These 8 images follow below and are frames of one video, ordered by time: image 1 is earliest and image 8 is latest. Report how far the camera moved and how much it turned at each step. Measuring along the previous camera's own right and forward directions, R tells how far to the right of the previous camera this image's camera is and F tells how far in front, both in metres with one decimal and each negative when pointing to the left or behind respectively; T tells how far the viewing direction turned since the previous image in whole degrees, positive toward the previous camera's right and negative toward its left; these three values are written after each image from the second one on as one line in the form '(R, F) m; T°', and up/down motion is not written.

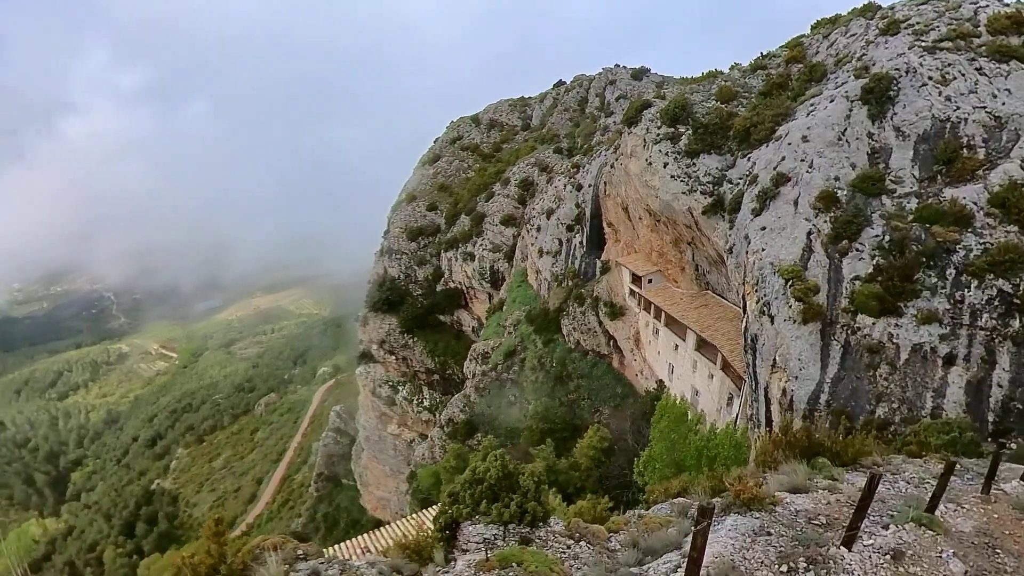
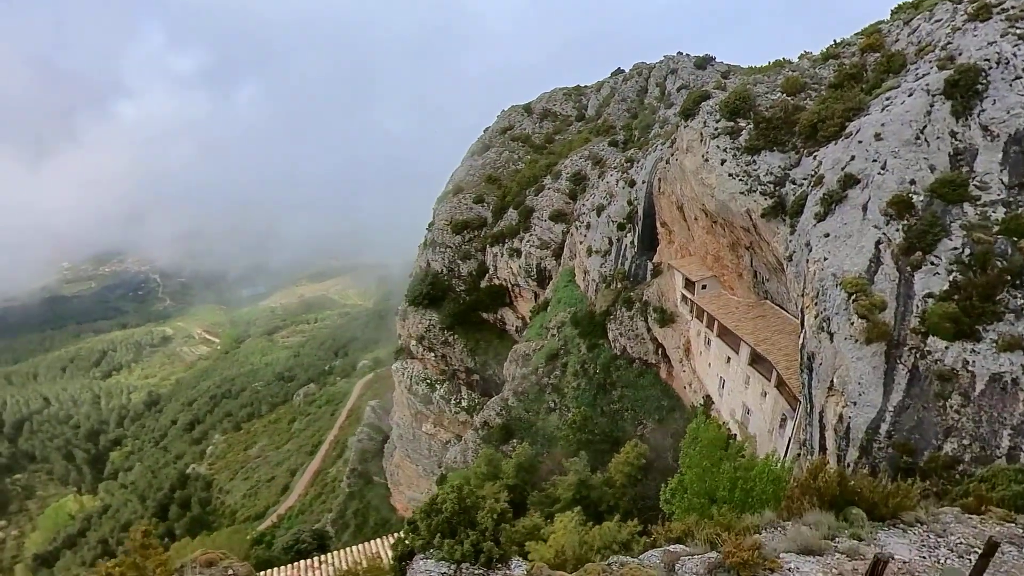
(-3.1, +0.2) m; -1°
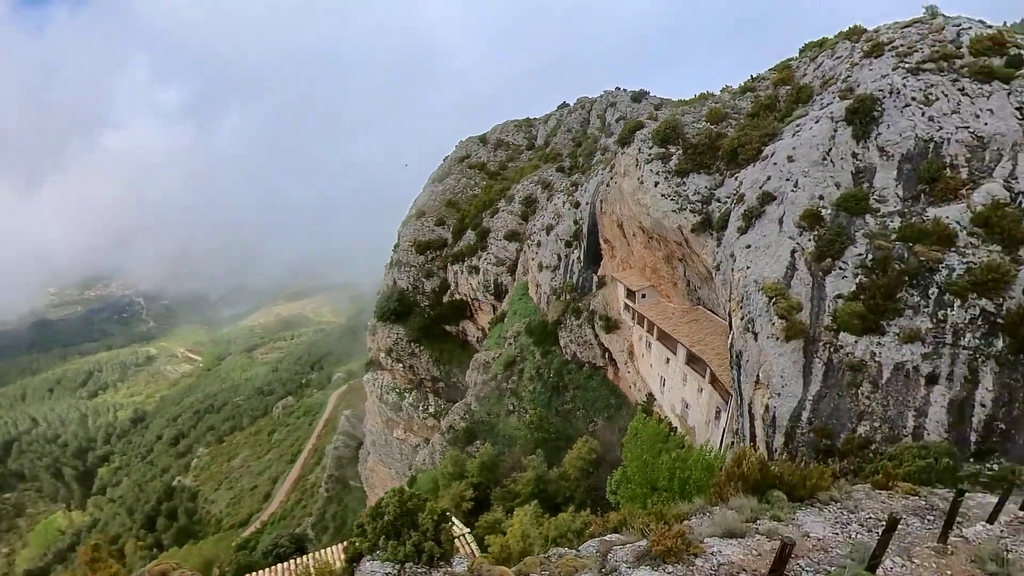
(+3.2, -1.0) m; +1°
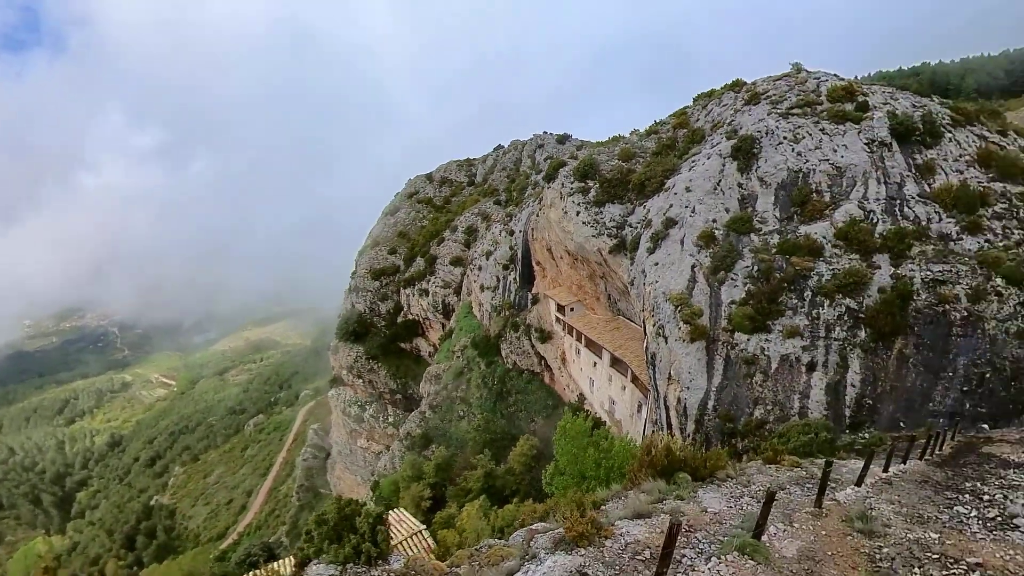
(+4.7, -1.7) m; +1°
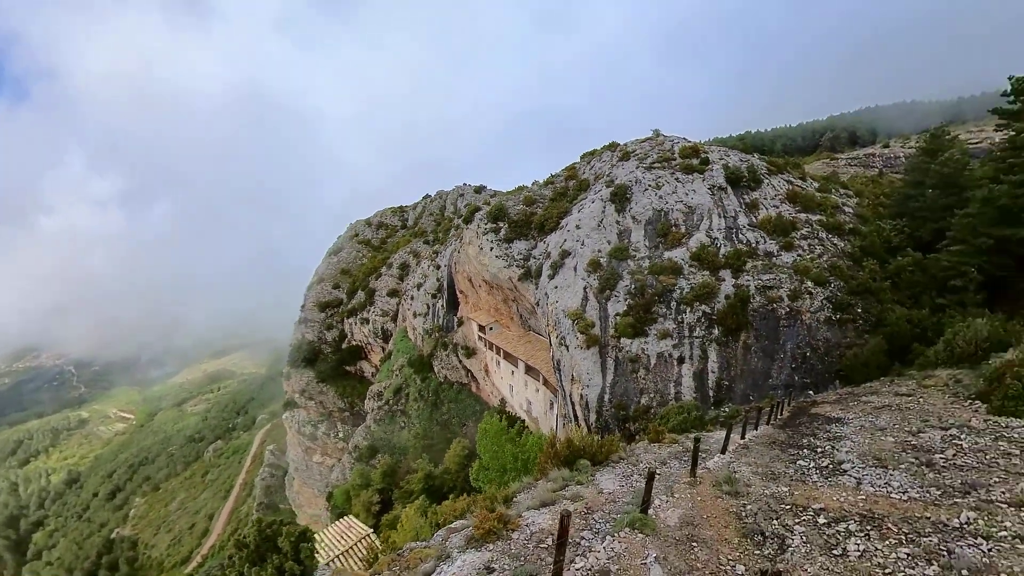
(+7.0, -3.0) m; +2°
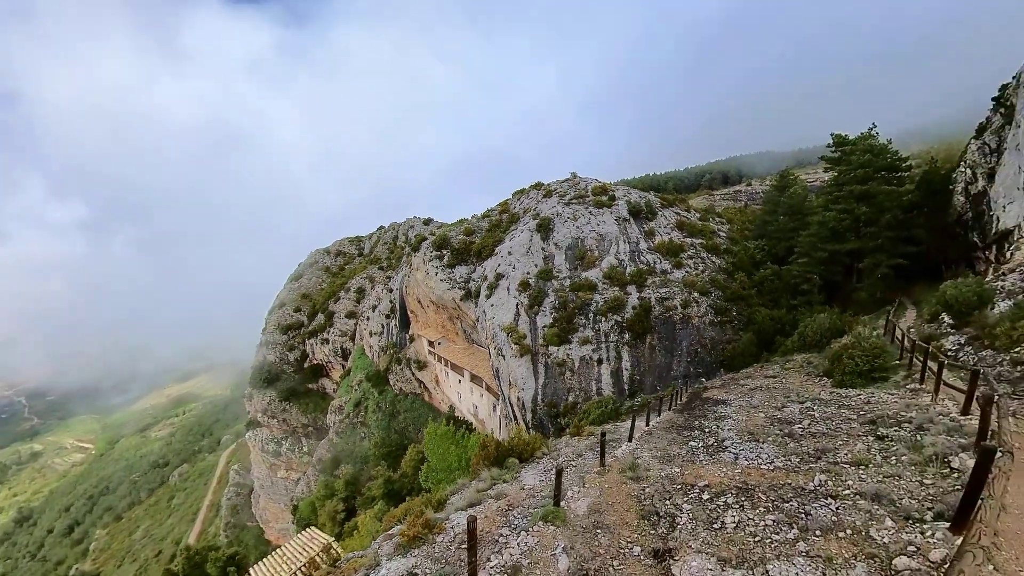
(+6.0, -3.2) m; +3°
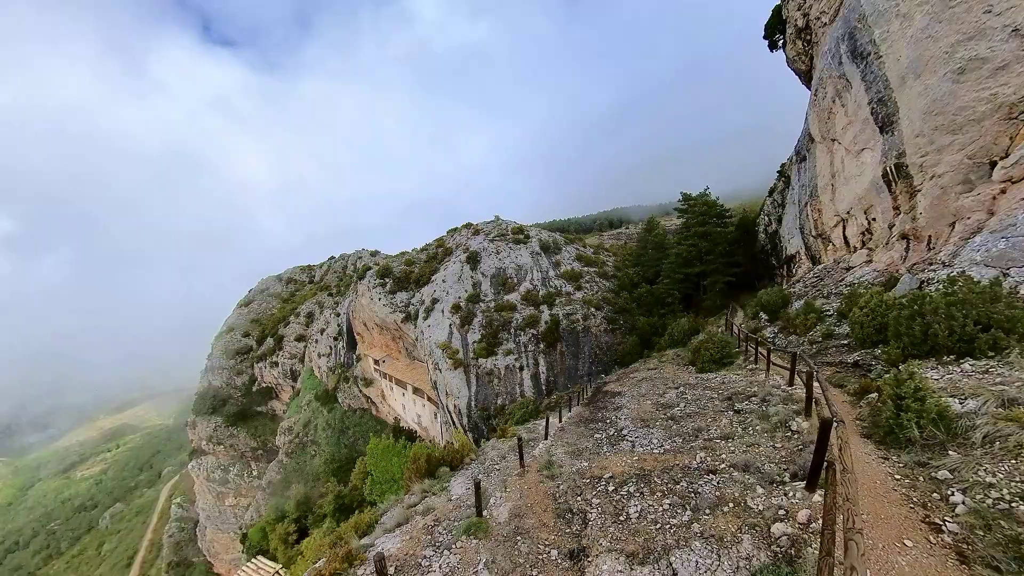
(+7.7, -5.7) m; +5°
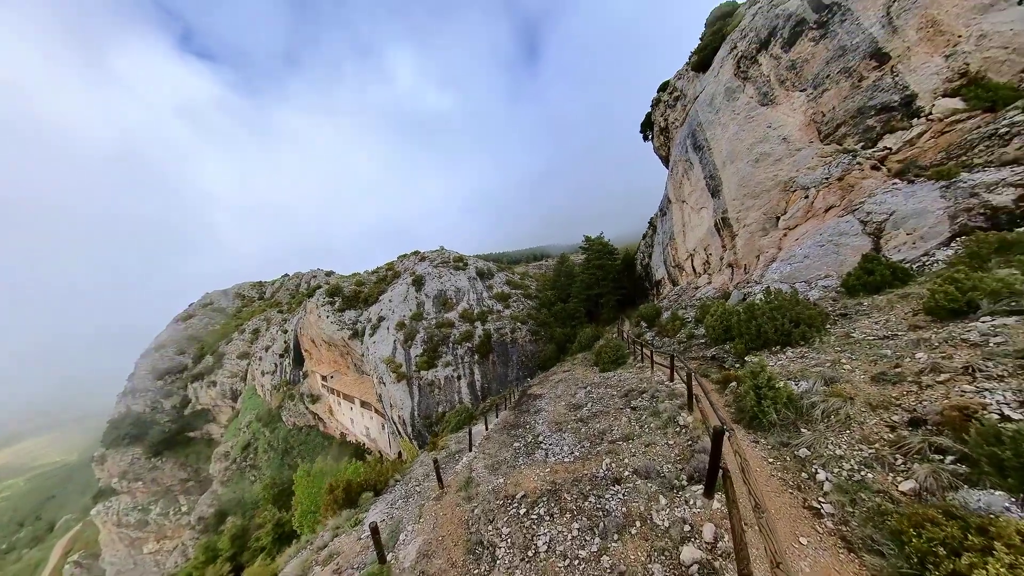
(+7.9, -8.8) m; +8°
